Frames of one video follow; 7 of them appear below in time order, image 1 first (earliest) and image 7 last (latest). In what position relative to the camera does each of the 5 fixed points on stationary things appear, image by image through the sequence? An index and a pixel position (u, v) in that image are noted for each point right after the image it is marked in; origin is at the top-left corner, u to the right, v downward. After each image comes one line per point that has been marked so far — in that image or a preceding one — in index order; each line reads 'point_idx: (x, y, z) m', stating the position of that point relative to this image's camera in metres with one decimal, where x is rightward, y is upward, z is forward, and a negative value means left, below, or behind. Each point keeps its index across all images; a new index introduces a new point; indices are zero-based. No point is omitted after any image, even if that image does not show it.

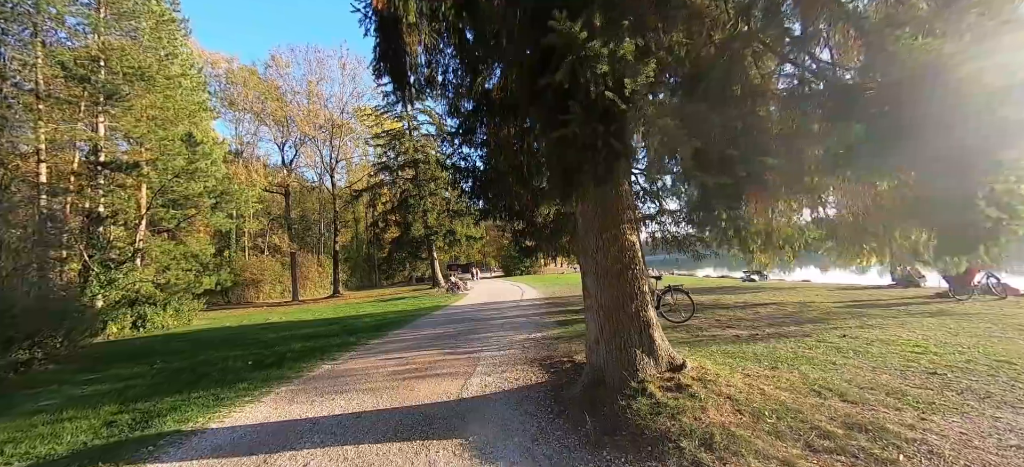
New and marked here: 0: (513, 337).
0: (0.0, -2.0, +8.5) m
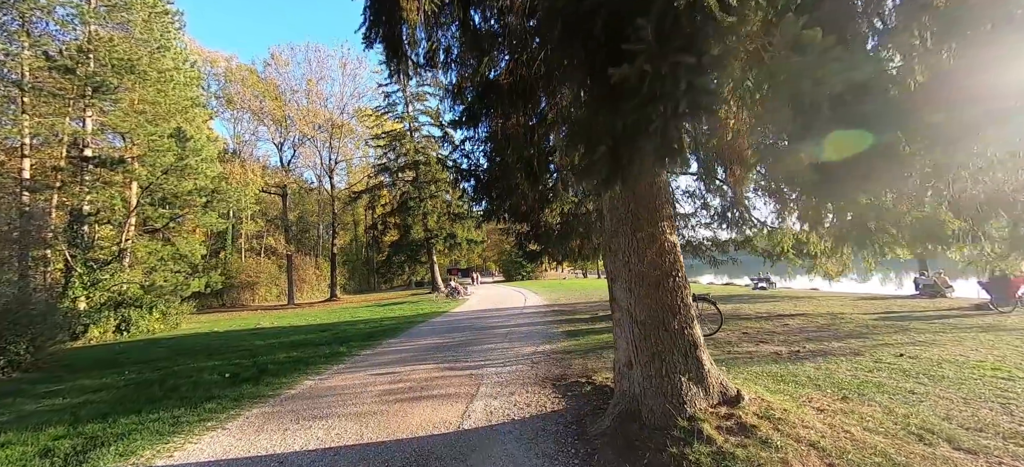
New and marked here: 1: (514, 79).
0: (+0.1, -2.1, +7.7) m
1: (+0.1, +2.3, +6.5) m
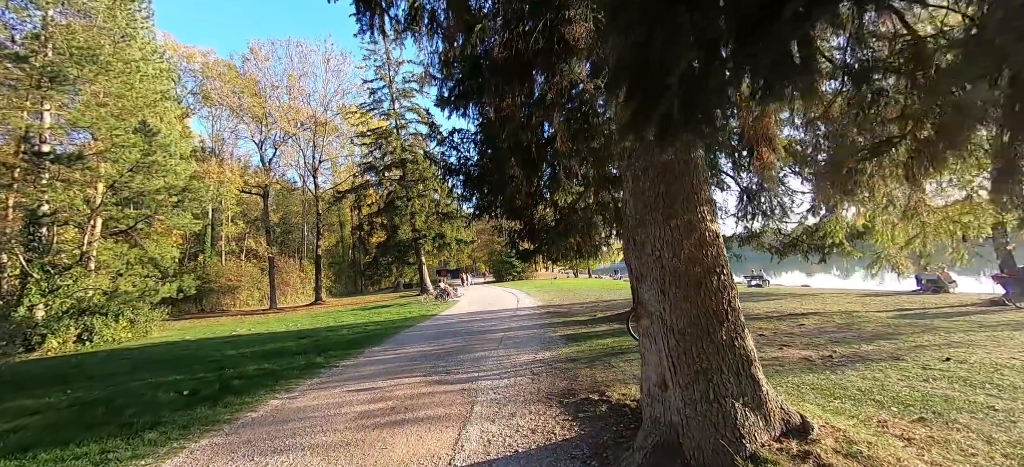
0: (+0.1, -2.0, +6.9) m
1: (0.0, +2.4, +5.7) m
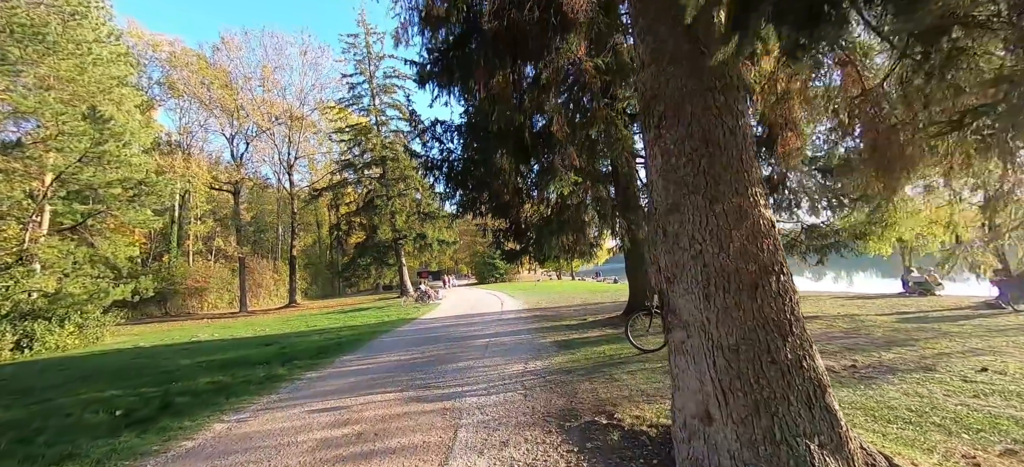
0: (-0.1, -1.9, +6.2) m
1: (-0.1, +2.5, +5.0) m
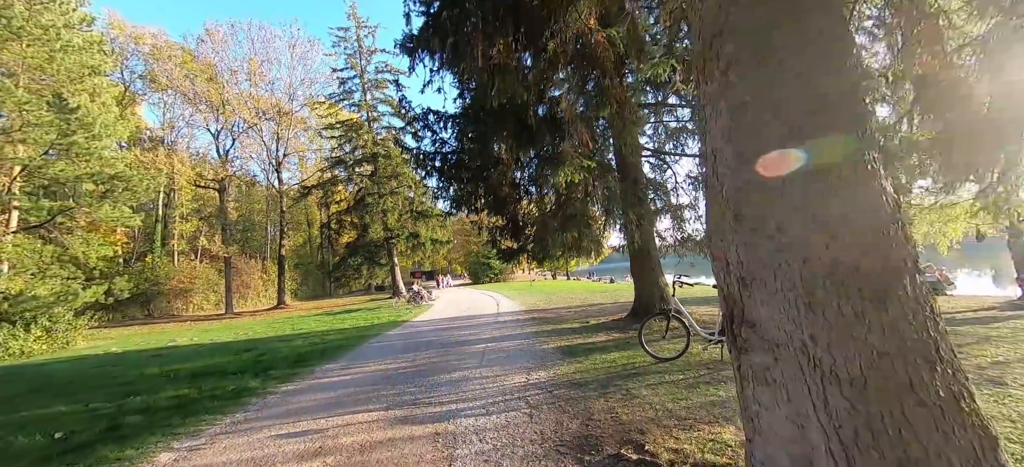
0: (-0.1, -1.9, +5.5) m
1: (-0.1, +2.5, +4.3) m
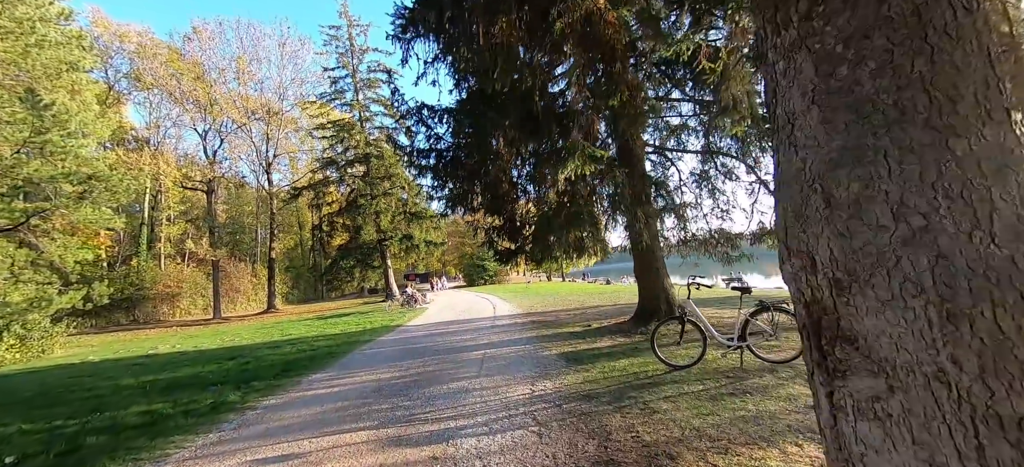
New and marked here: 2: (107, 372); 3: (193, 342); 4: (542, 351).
0: (-0.1, -1.8, +5.0) m
1: (0.0, +2.6, +3.9) m
2: (-8.7, -2.9, +9.3) m
3: (-10.8, -3.6, +14.5) m
4: (+0.5, -2.0, +7.5) m
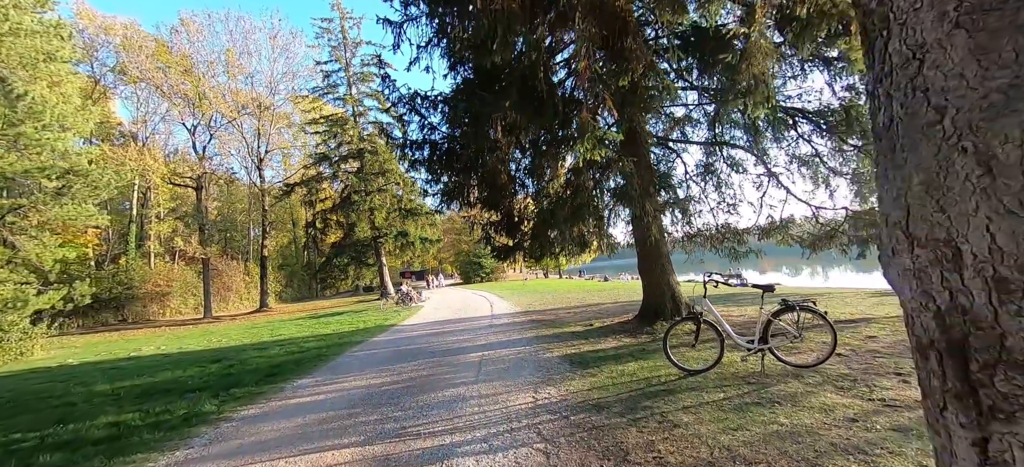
0: (0.0, -1.8, +4.6) m
1: (0.0, +2.6, +3.4) m
2: (-8.7, -2.9, +8.8) m
3: (-10.8, -3.5, +14.0) m
4: (+0.5, -1.9, +7.0) m
